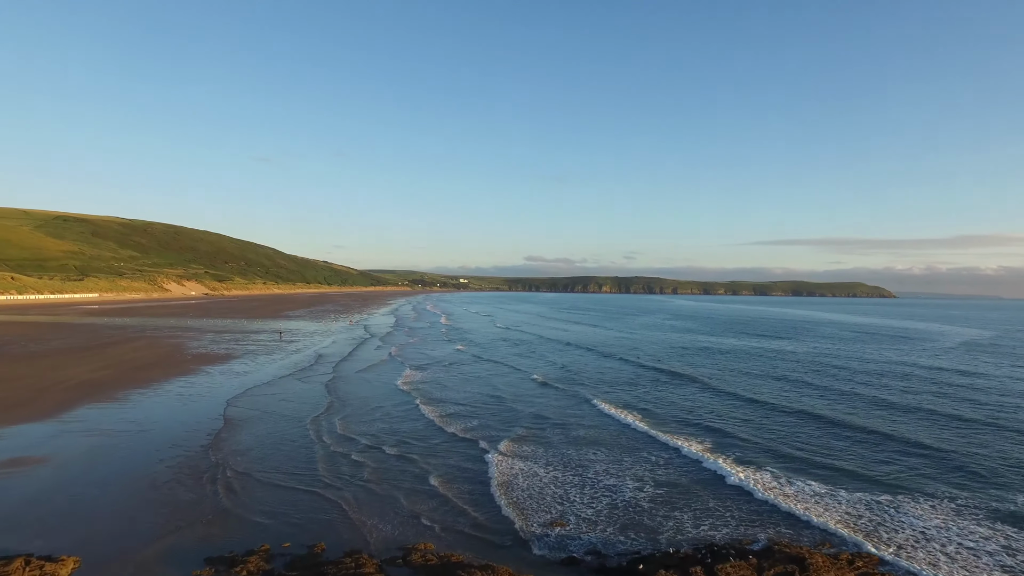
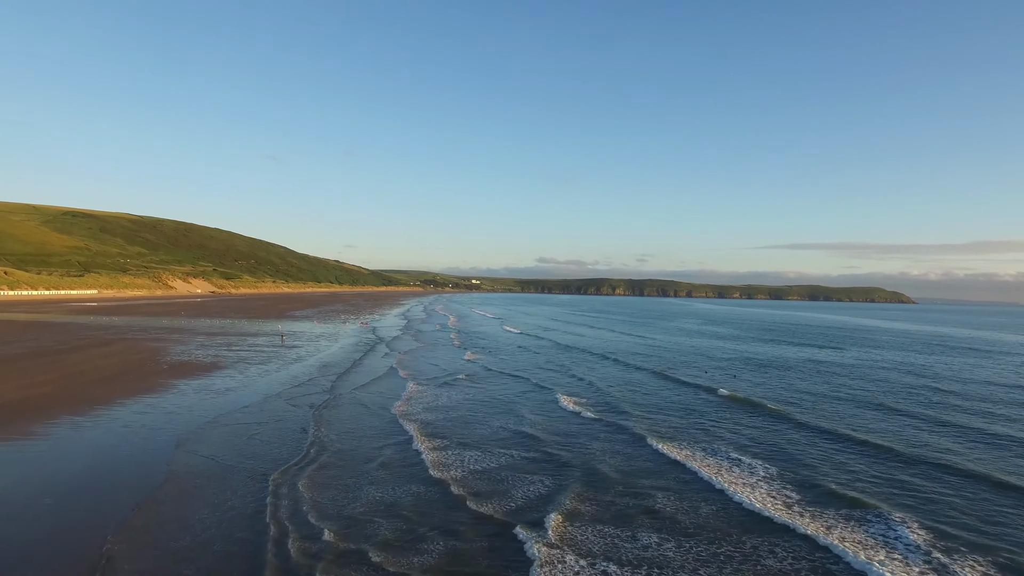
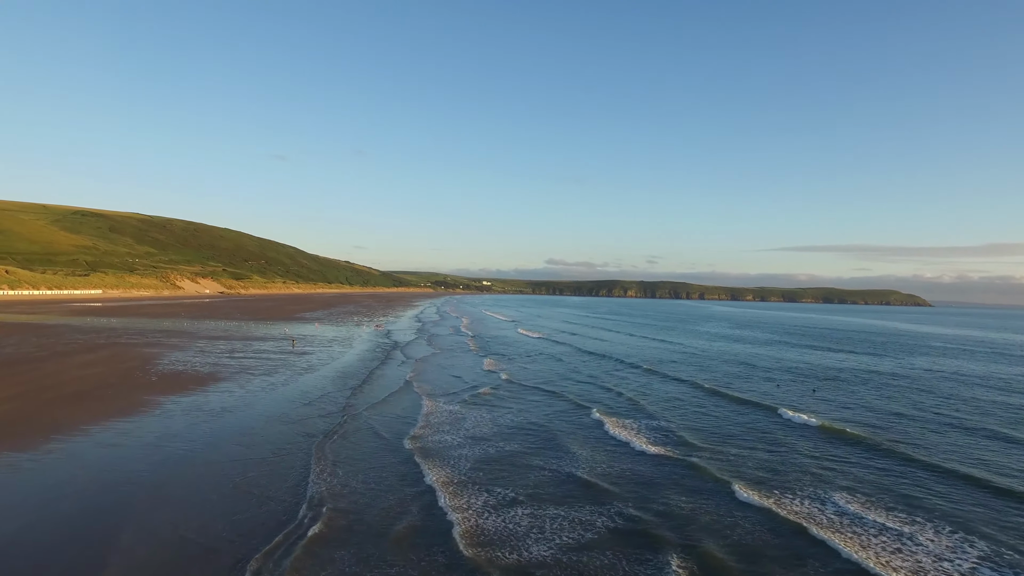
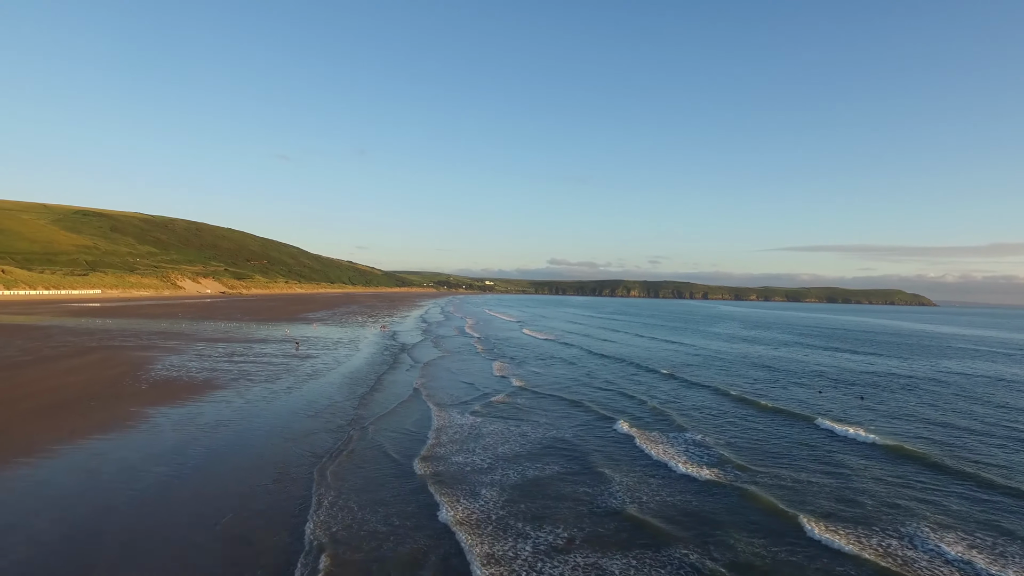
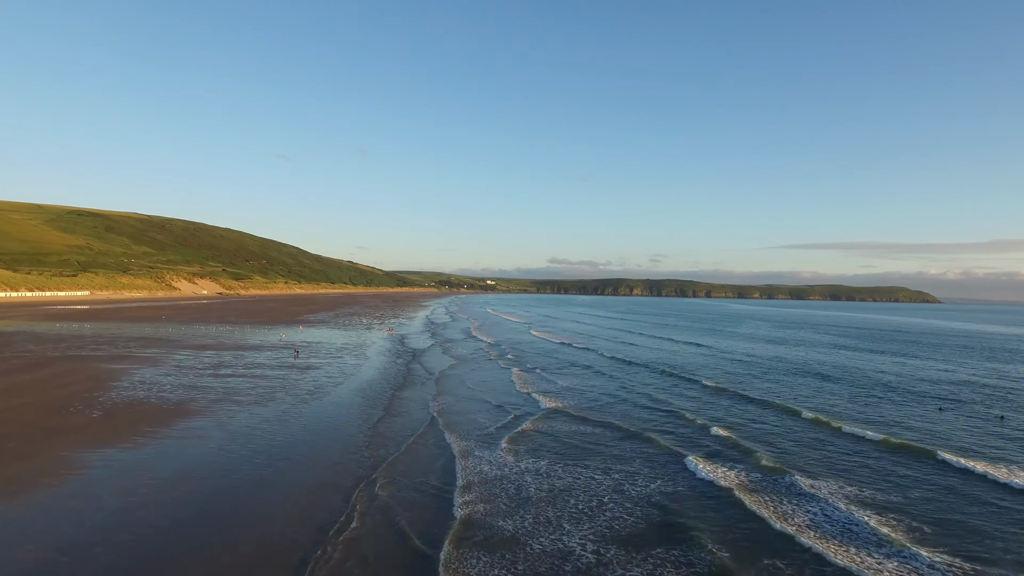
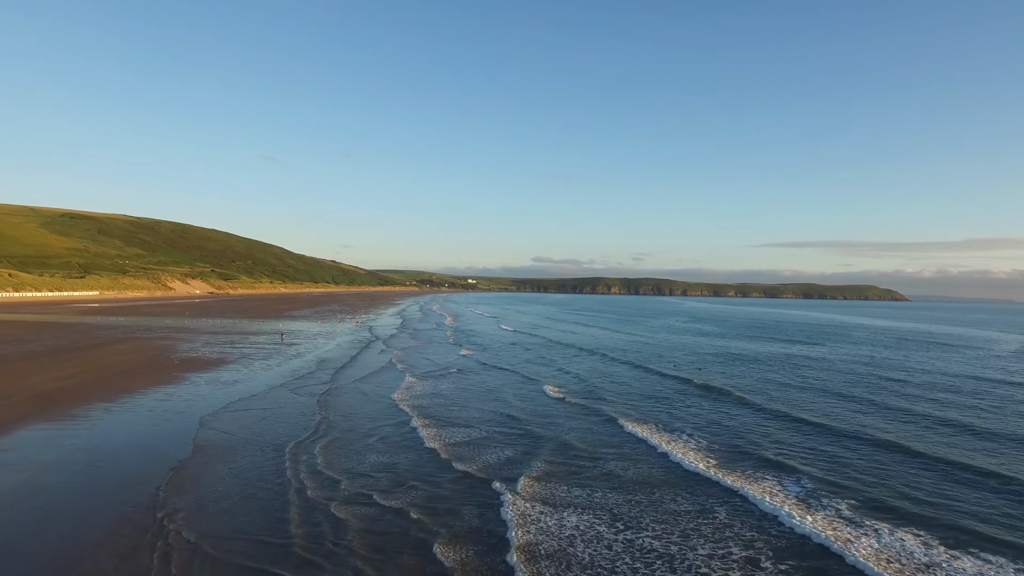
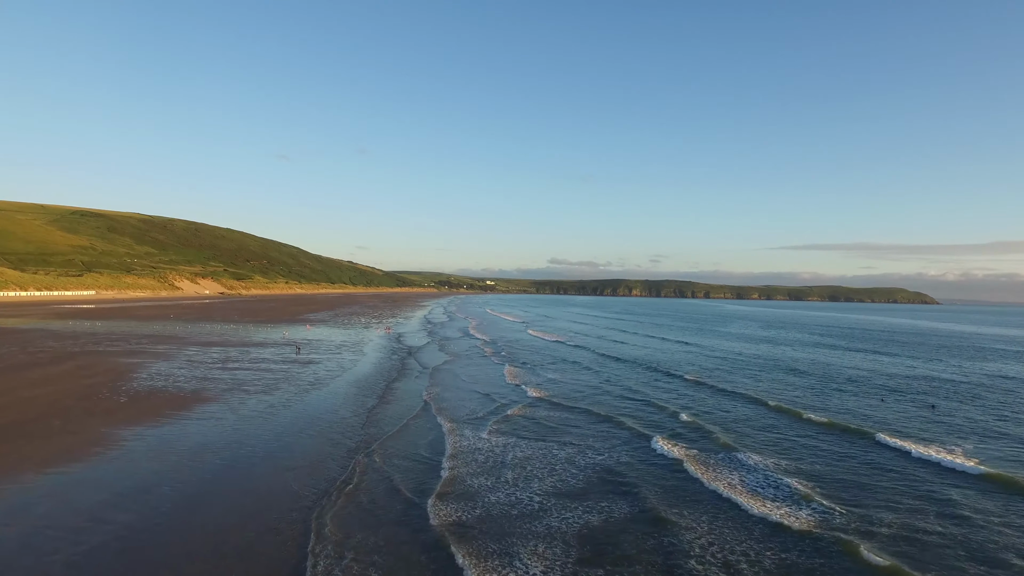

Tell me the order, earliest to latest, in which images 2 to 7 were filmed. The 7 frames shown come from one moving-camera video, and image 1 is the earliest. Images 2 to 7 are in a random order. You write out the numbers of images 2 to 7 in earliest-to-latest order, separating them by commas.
6, 2, 3, 4, 7, 5
